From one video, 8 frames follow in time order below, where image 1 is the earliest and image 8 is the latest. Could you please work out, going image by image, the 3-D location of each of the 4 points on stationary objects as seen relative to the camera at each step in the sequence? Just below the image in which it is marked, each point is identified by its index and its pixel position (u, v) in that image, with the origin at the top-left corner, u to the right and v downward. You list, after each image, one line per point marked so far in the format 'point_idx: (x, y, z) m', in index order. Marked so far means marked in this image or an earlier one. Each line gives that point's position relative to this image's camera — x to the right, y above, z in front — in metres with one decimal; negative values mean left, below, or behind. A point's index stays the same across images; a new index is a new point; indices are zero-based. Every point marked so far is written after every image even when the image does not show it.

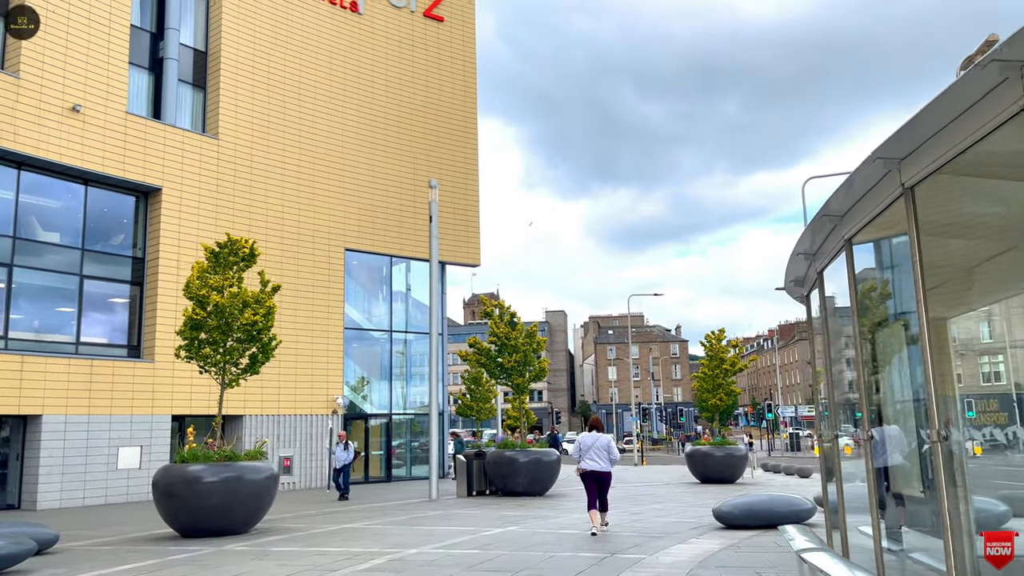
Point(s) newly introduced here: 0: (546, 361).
0: (+0.8, -1.7, +19.5) m
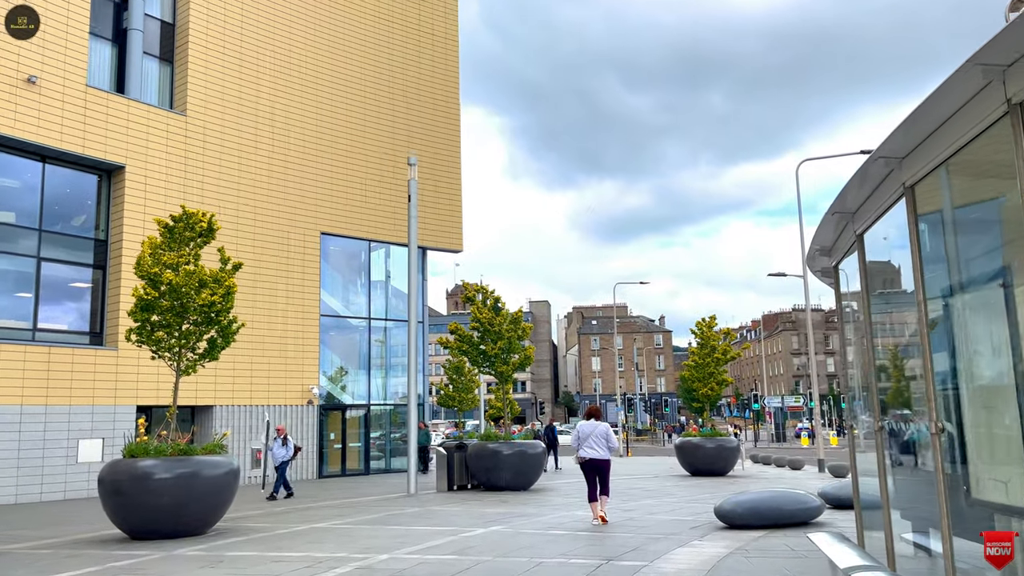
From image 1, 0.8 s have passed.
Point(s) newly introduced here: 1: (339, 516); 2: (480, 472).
0: (+0.4, -1.4, +18.5) m
1: (-2.8, -3.6, +12.8) m
2: (-0.7, -4.0, +17.2) m
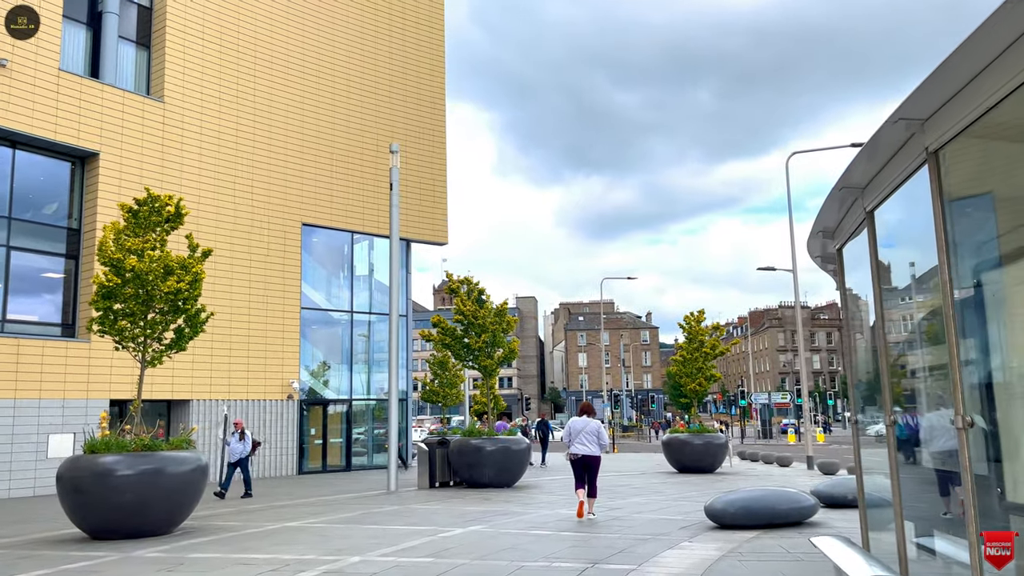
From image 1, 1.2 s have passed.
0: (+0.1, -1.2, +18.1) m
1: (-3.0, -3.5, +12.3) m
2: (-1.0, -3.8, +16.7) m
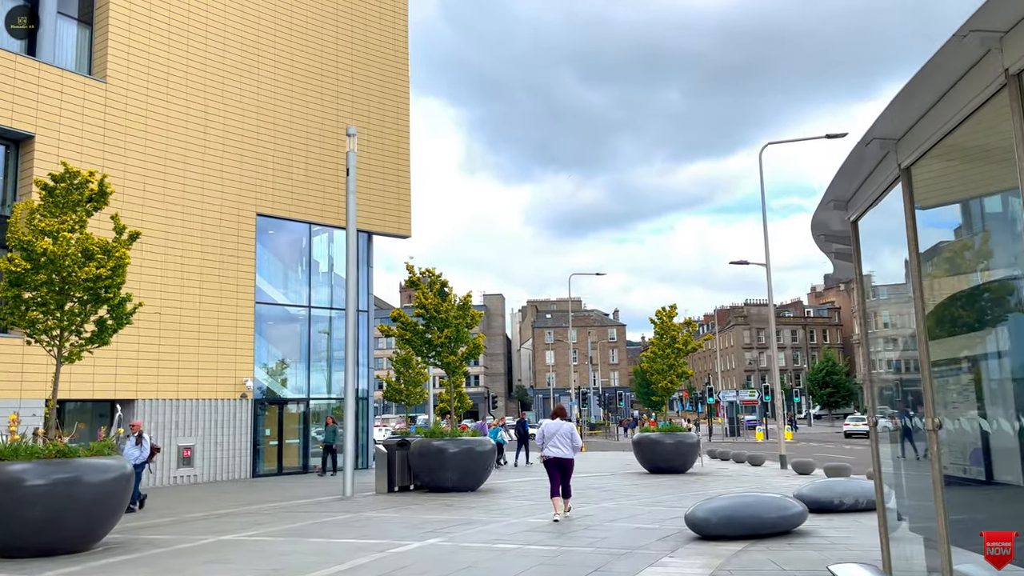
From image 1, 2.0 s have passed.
0: (-0.7, -1.0, +17.1) m
1: (-3.6, -3.3, +11.2) m
2: (-1.8, -3.6, +15.7) m
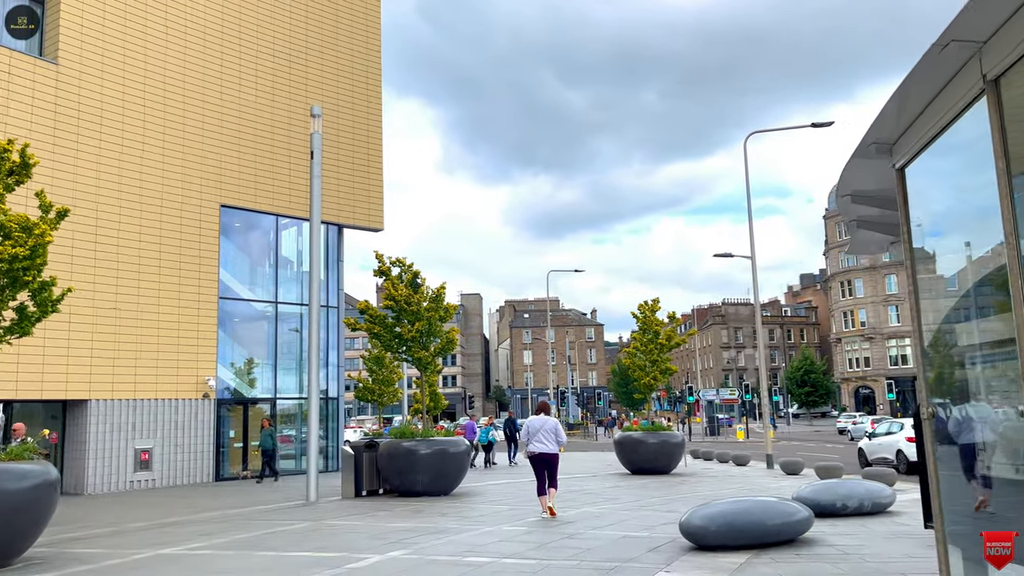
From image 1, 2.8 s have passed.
0: (-1.2, -0.9, +16.1) m
1: (-3.9, -3.1, +10.1) m
2: (-2.2, -3.4, +14.7) m
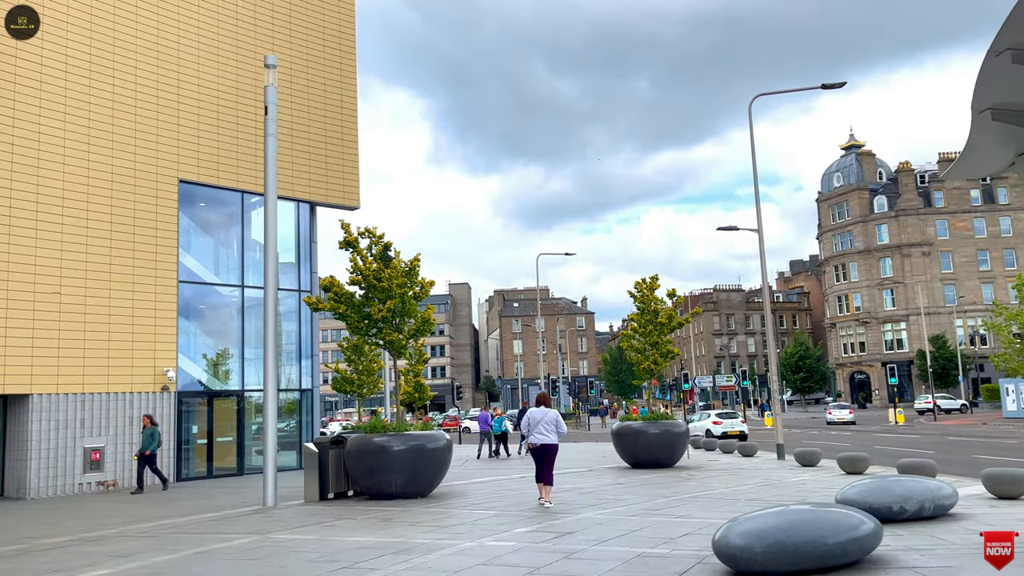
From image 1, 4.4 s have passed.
0: (-1.4, -0.4, +14.3) m
1: (-4.0, -2.8, +8.3) m
2: (-2.4, -3.0, +12.9) m
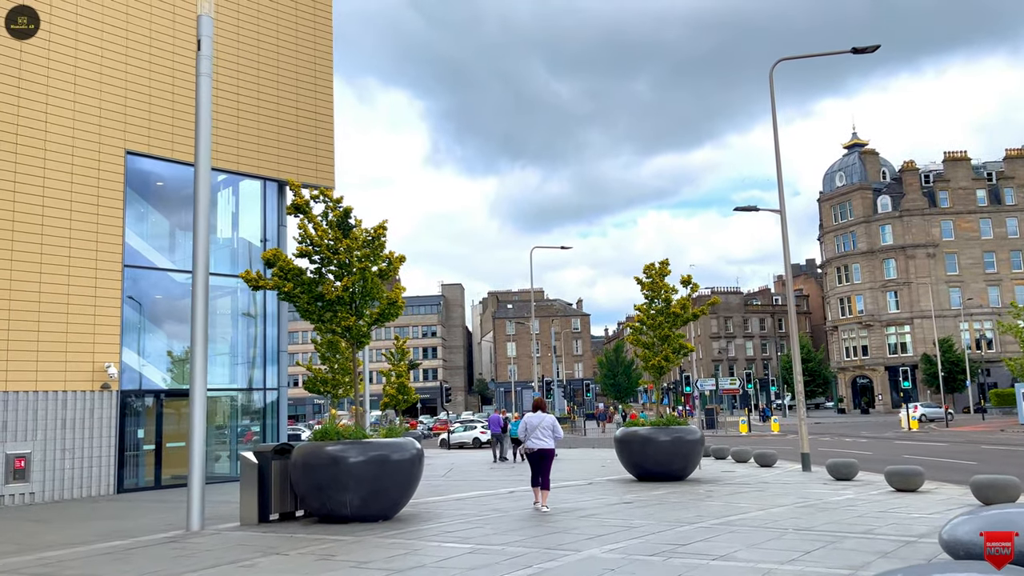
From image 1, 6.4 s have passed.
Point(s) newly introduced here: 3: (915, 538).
0: (-1.6, -0.1, +11.8) m
1: (-4.2, -2.4, +5.8) m
2: (-2.6, -2.7, +10.4) m
3: (+4.0, -2.5, +7.9) m
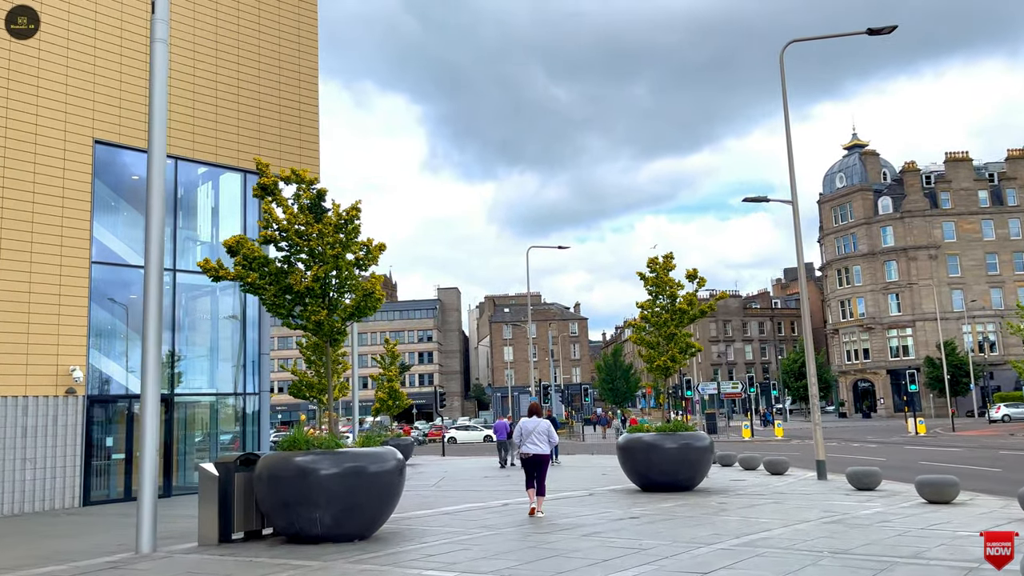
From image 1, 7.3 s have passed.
0: (-1.7, 0.0, +10.6) m
1: (-4.3, -2.3, +4.6) m
2: (-2.7, -2.5, +9.2) m
3: (+3.9, -2.3, +6.7) m
